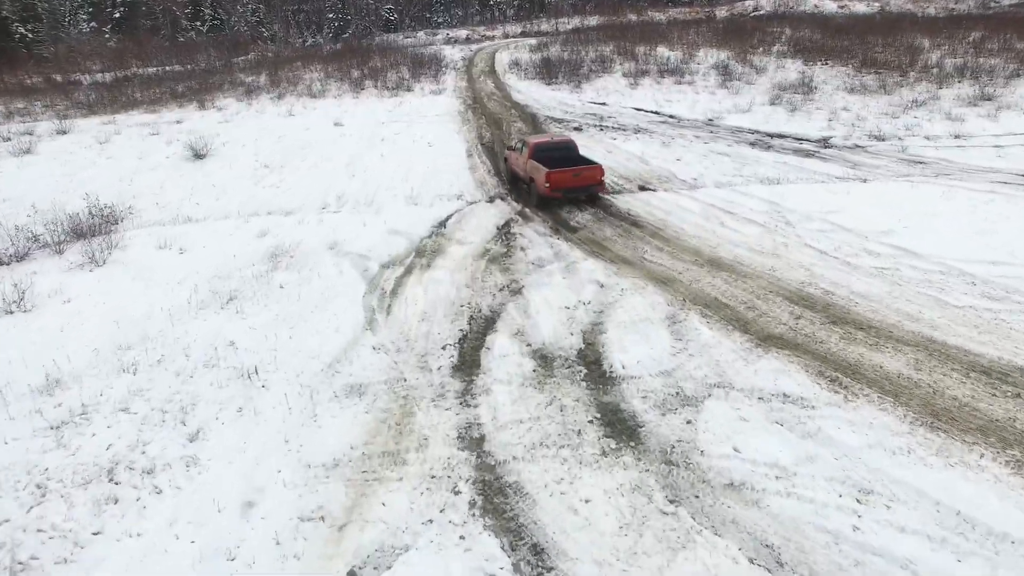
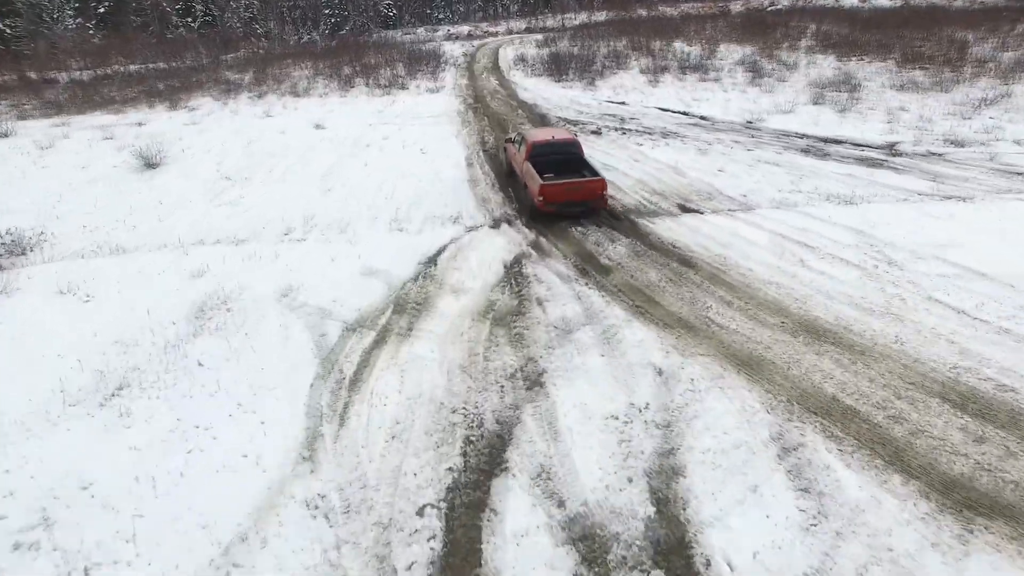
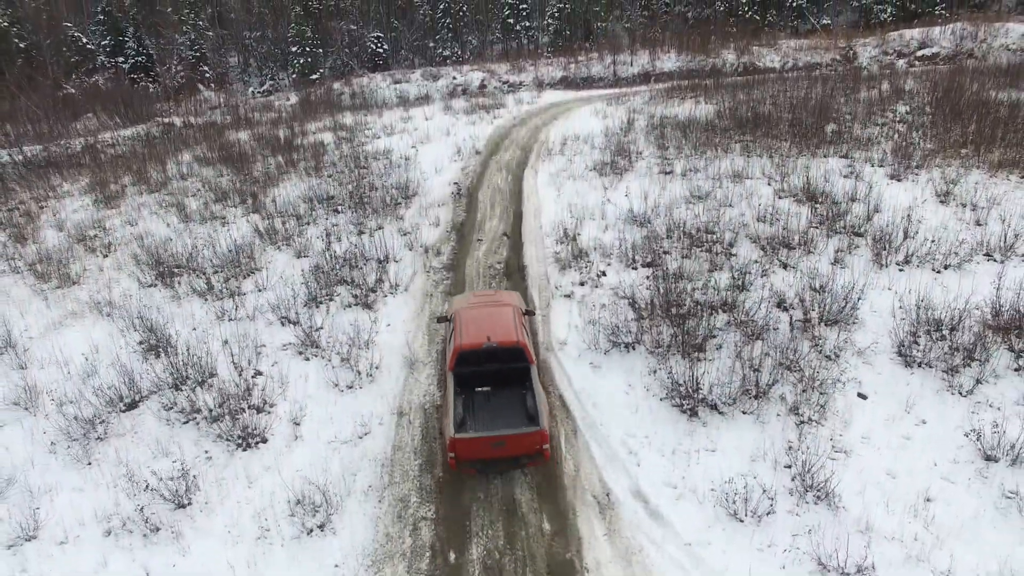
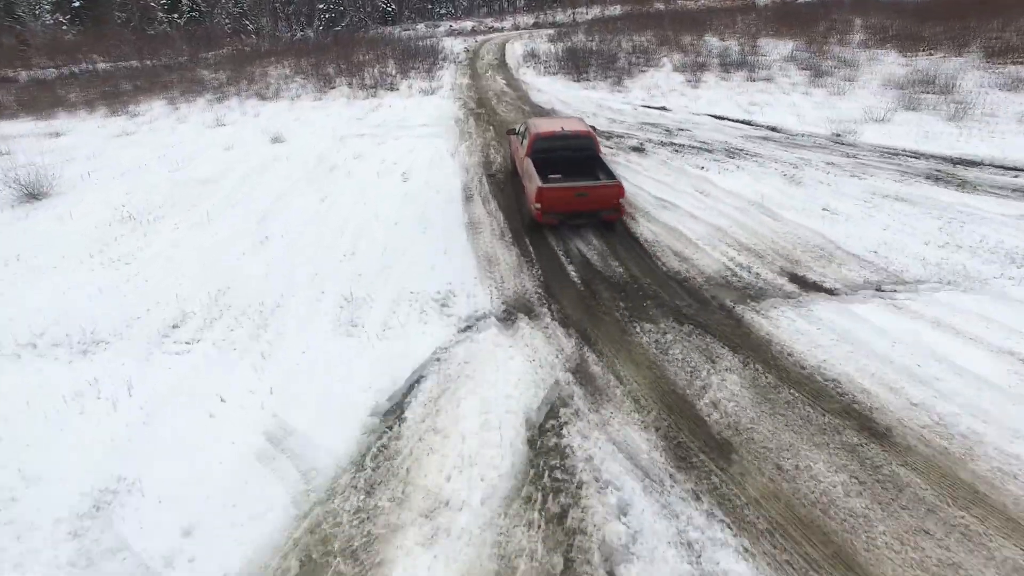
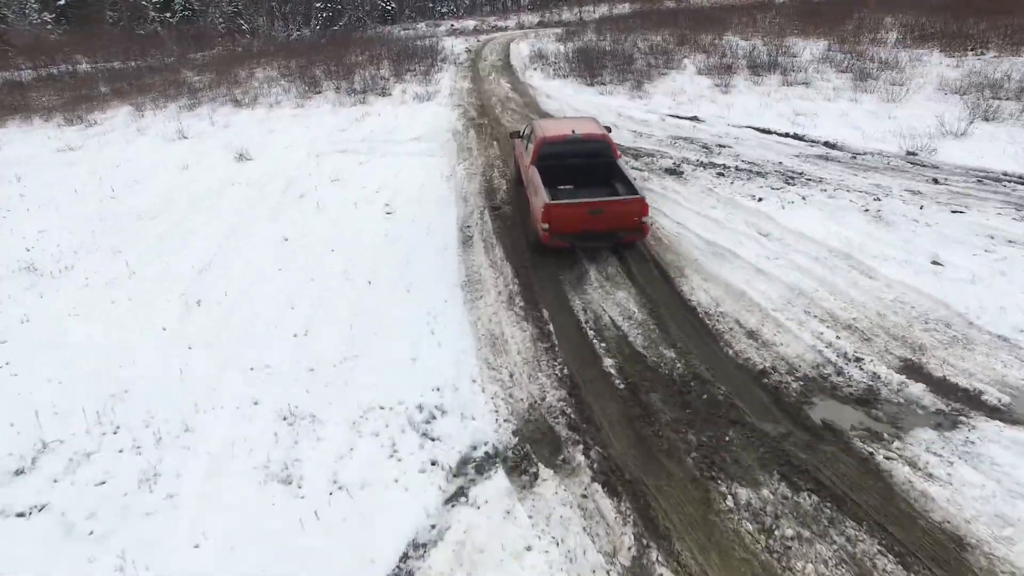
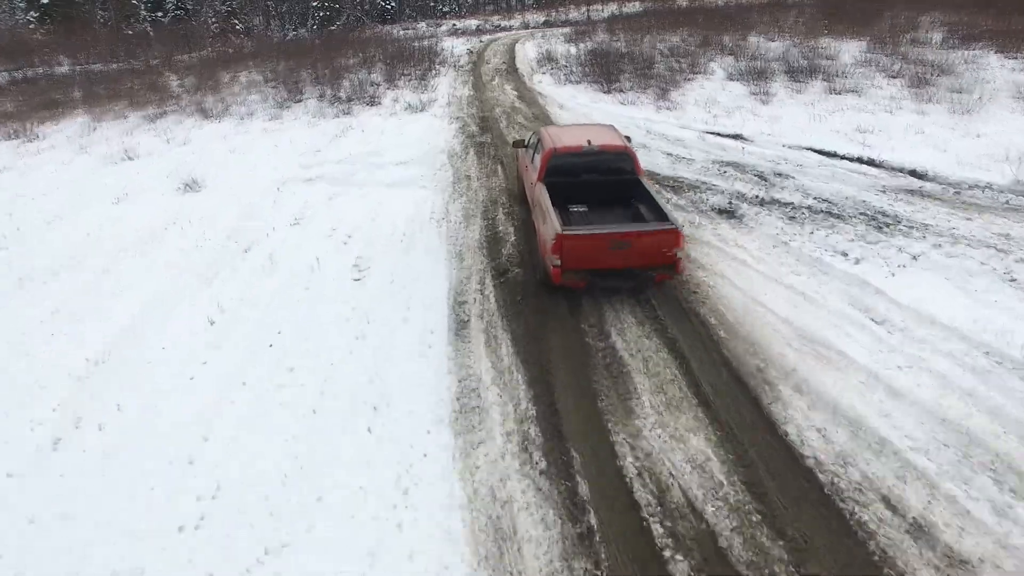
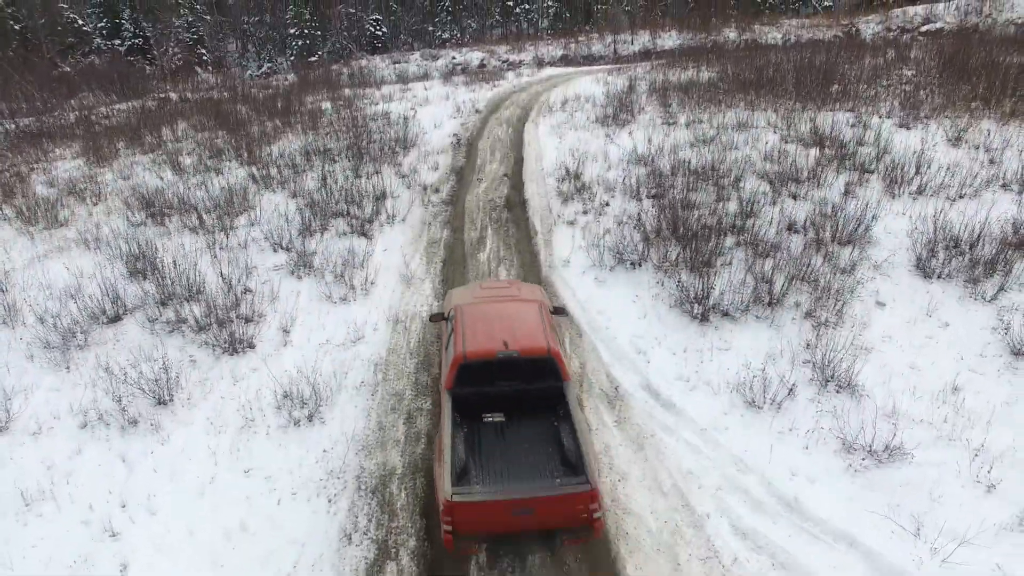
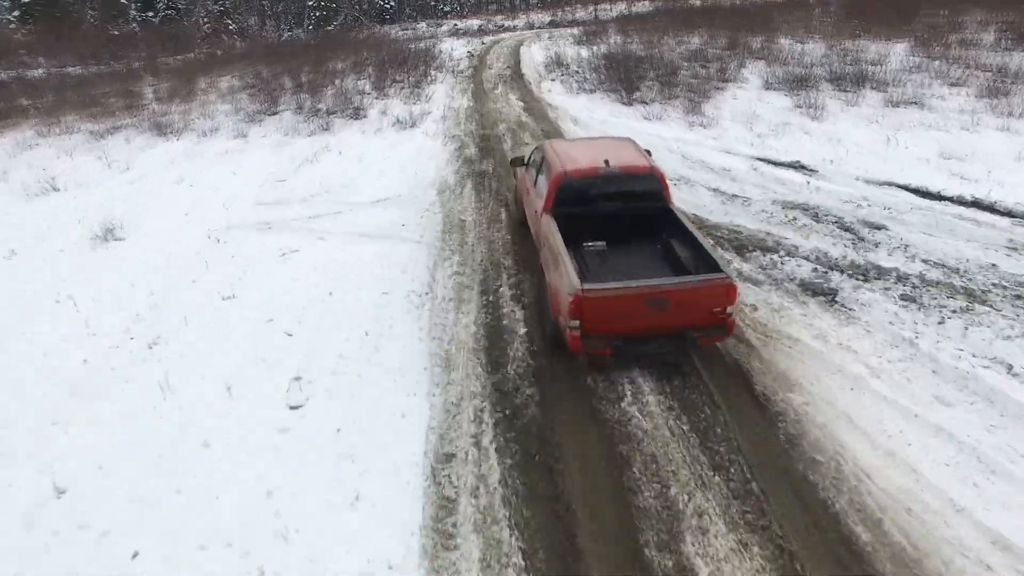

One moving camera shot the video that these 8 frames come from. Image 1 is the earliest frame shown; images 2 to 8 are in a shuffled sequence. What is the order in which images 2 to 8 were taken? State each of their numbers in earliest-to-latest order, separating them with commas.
2, 4, 5, 6, 8, 7, 3
